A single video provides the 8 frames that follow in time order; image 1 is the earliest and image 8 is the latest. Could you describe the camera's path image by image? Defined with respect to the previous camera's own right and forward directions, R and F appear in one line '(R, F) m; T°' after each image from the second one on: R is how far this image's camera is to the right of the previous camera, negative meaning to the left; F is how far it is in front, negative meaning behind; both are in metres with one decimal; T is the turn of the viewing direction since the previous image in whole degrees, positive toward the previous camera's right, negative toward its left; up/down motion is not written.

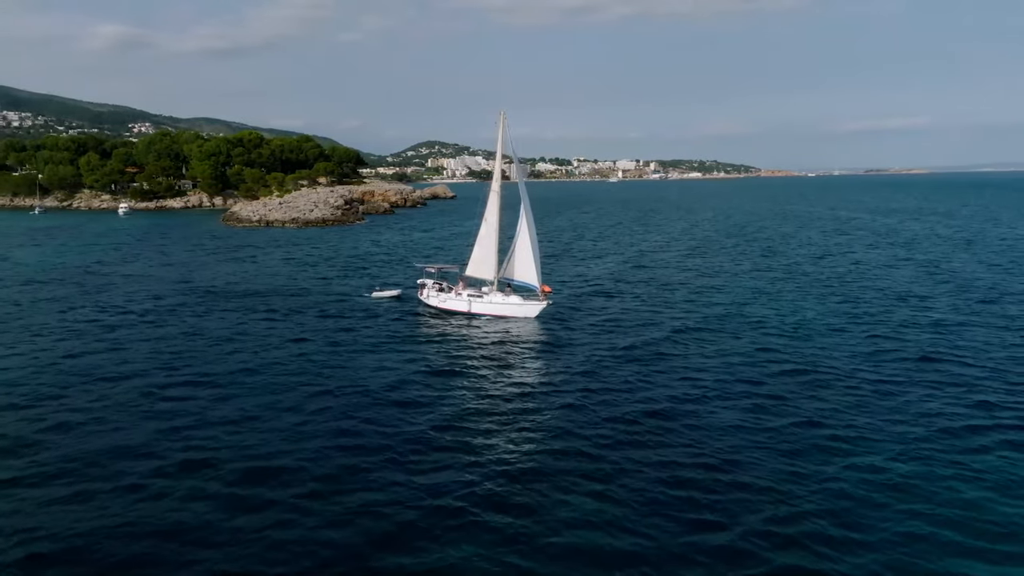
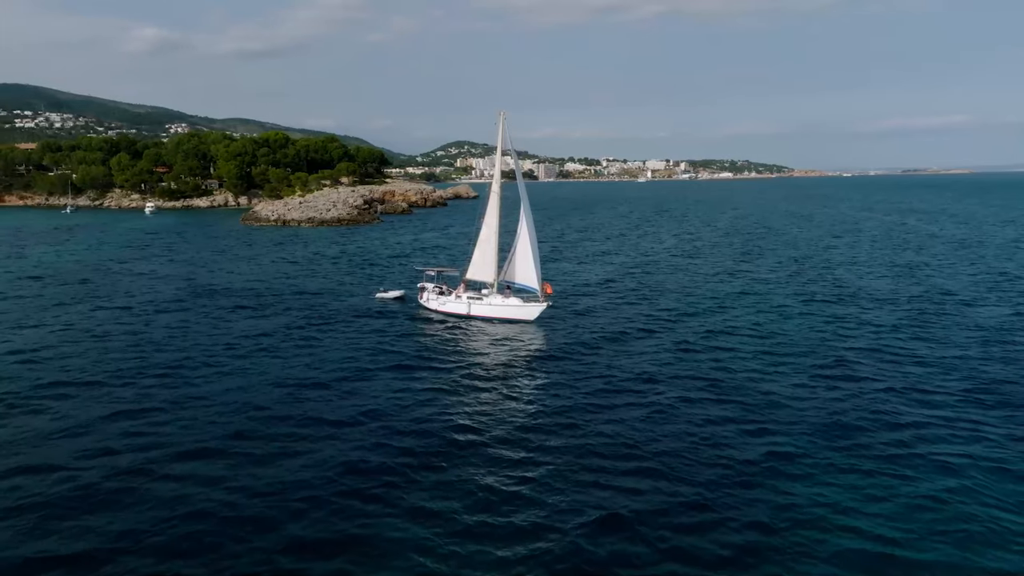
(+2.7, -0.9) m; -2°
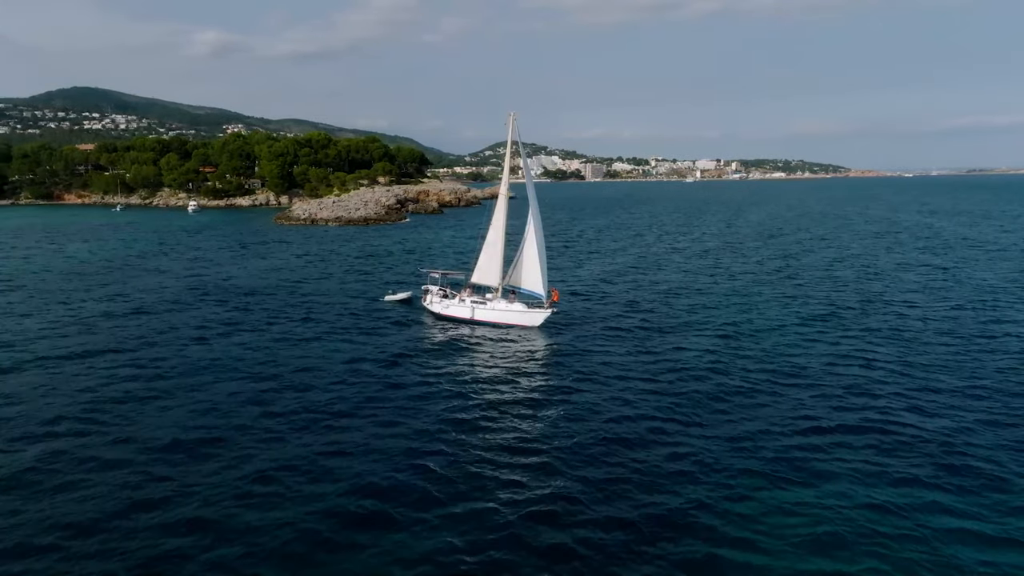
(+4.0, -1.1) m; -4°
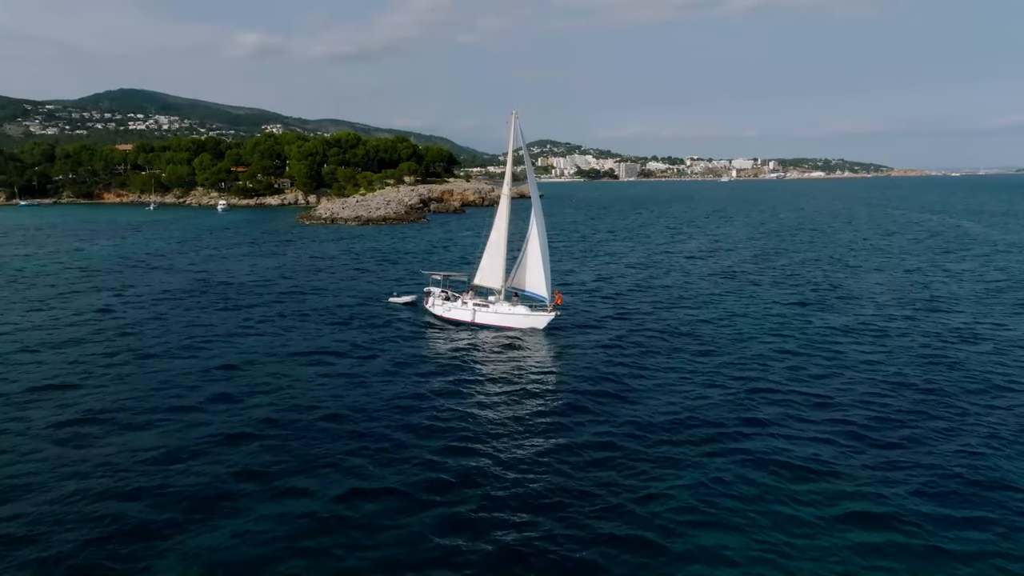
(+2.6, -0.5) m; -3°
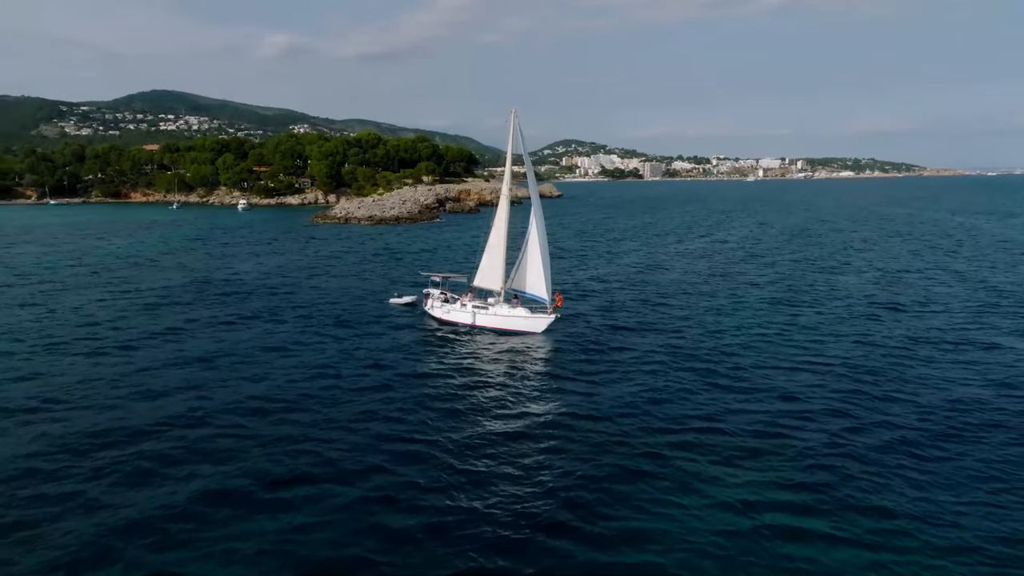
(+2.0, -0.3) m; -2°
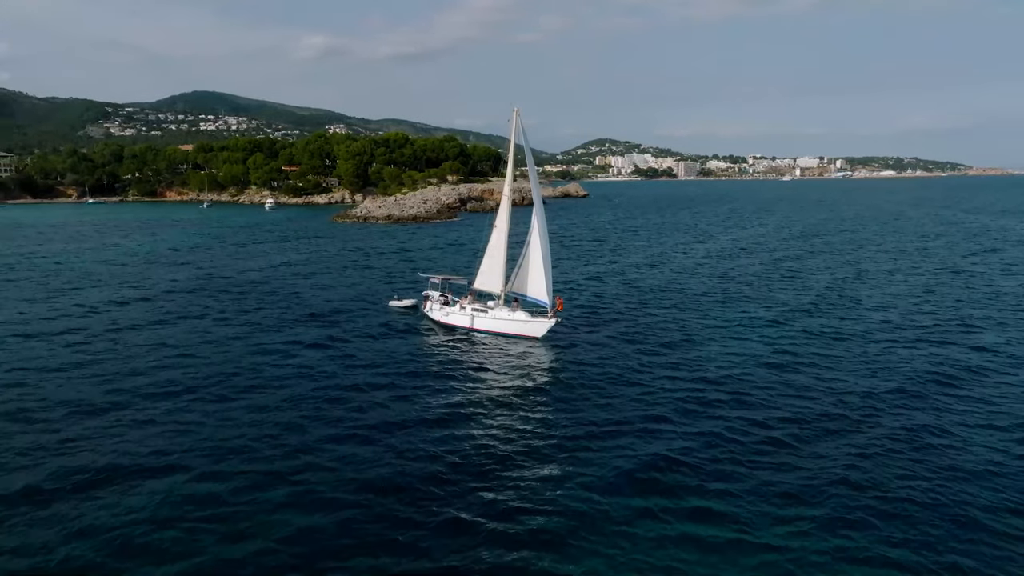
(+2.5, -0.3) m; -2°
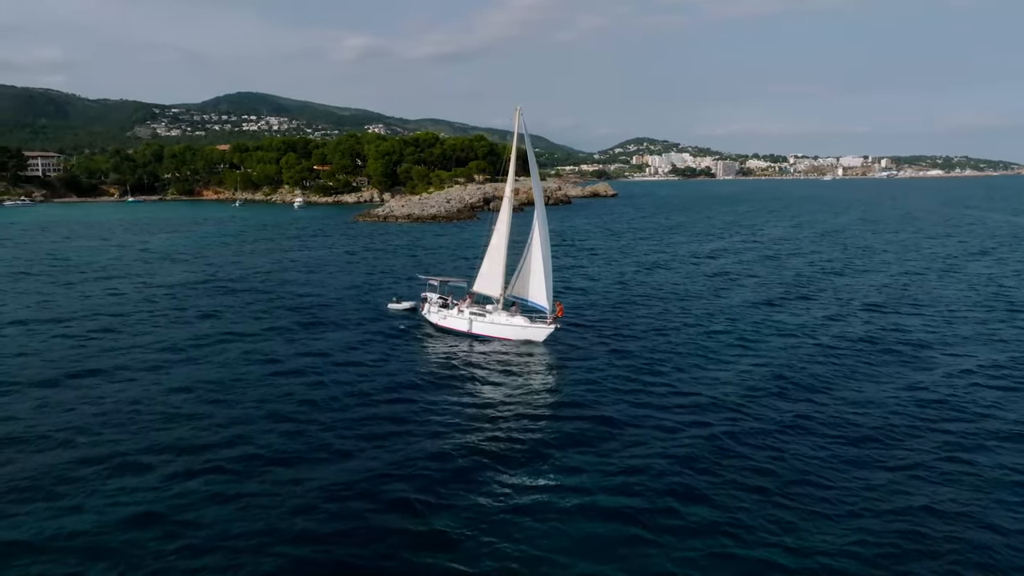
(+2.7, -0.4) m; -3°
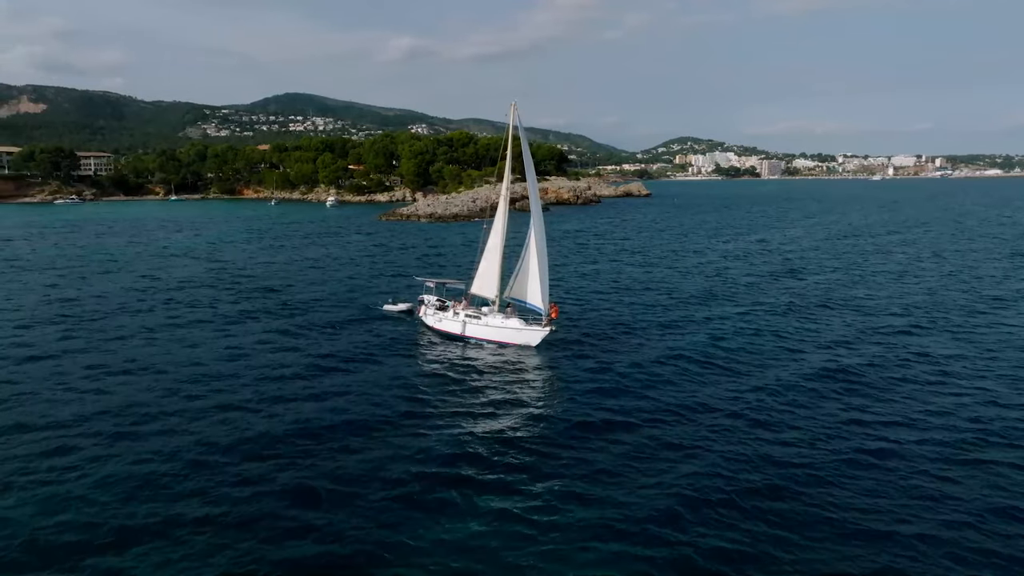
(+3.2, -0.4) m; -3°
